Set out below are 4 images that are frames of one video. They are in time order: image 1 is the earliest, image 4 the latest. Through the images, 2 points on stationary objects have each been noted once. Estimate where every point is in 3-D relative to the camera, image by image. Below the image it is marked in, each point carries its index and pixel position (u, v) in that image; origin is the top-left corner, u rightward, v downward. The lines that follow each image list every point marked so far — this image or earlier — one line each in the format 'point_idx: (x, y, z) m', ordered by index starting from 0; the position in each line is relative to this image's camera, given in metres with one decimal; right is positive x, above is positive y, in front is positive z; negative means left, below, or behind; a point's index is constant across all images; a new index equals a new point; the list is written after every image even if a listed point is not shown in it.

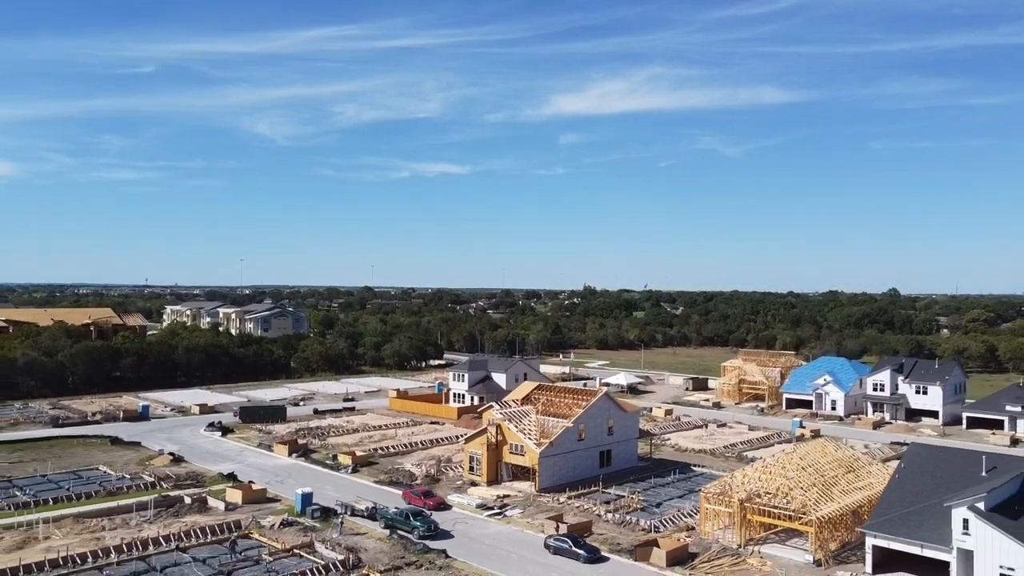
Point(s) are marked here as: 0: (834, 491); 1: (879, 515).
0: (+8.3, -5.3, +20.0) m
1: (+8.4, -5.2, +17.7) m
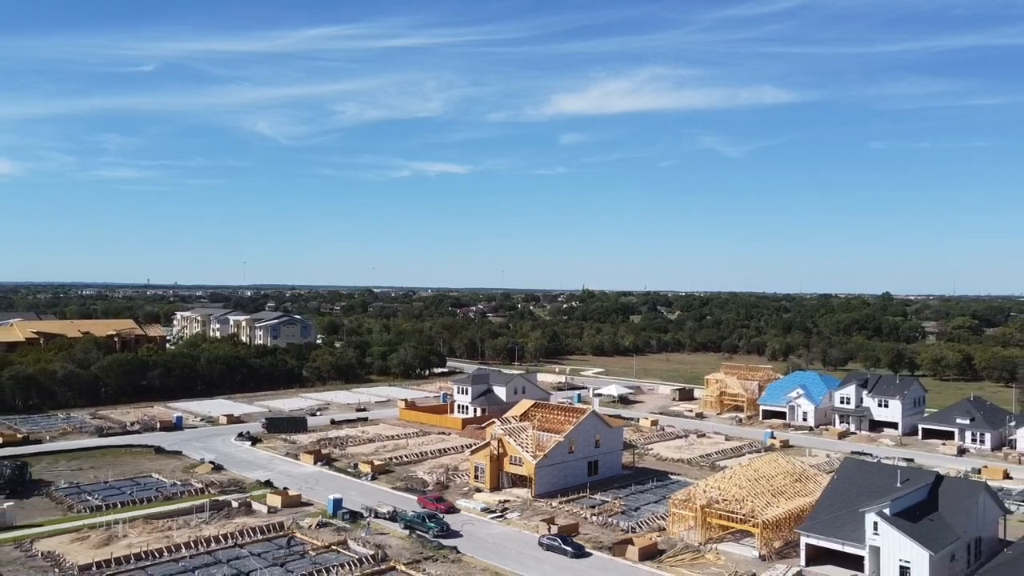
0: (+8.3, -6.5, +23.9) m
1: (+8.4, -6.4, +21.6) m
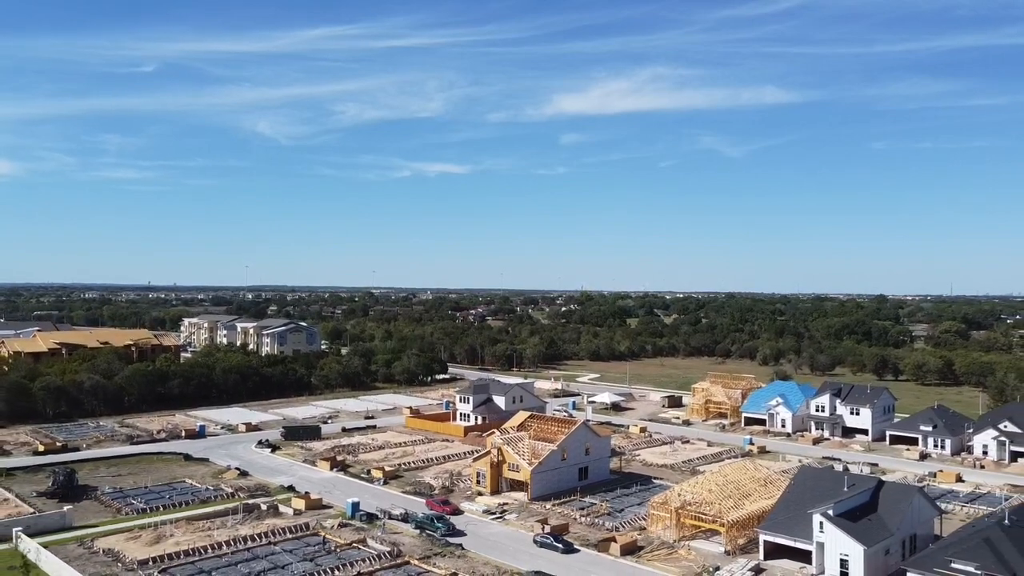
0: (+8.2, -7.5, +27.2) m
1: (+8.3, -7.4, +24.9) m
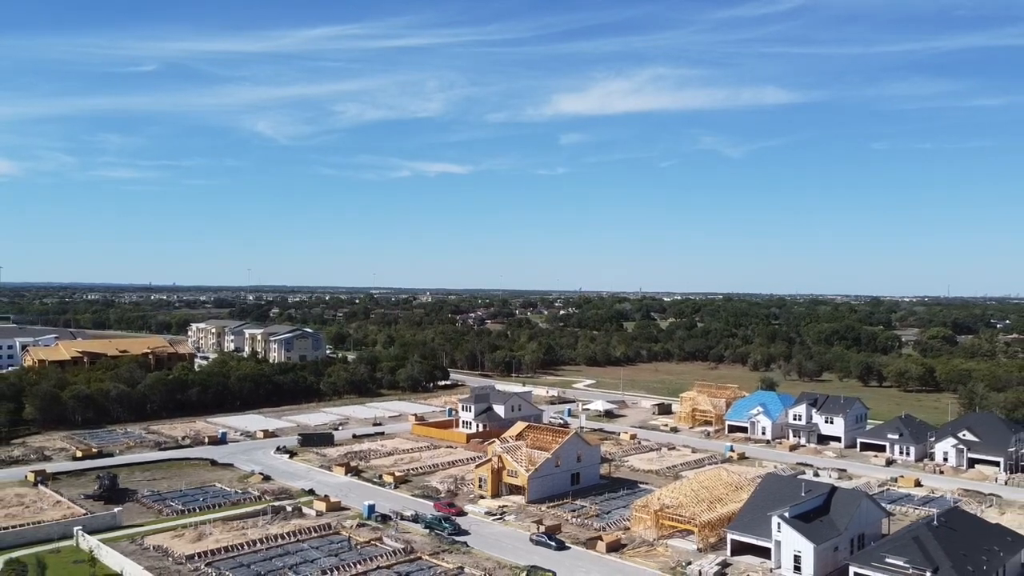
0: (+8.1, -8.6, +30.7) m
1: (+8.3, -8.5, +28.4) m
